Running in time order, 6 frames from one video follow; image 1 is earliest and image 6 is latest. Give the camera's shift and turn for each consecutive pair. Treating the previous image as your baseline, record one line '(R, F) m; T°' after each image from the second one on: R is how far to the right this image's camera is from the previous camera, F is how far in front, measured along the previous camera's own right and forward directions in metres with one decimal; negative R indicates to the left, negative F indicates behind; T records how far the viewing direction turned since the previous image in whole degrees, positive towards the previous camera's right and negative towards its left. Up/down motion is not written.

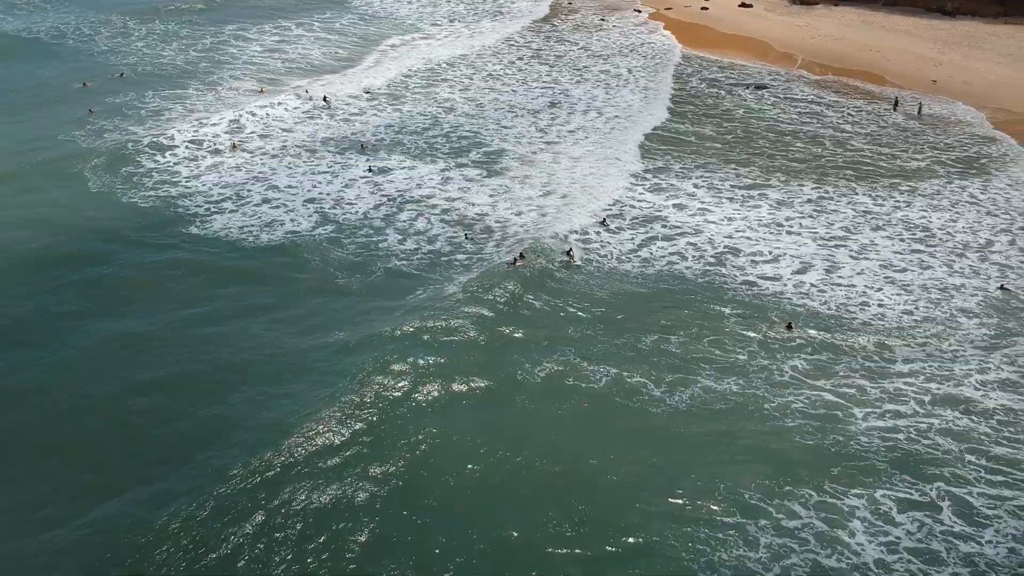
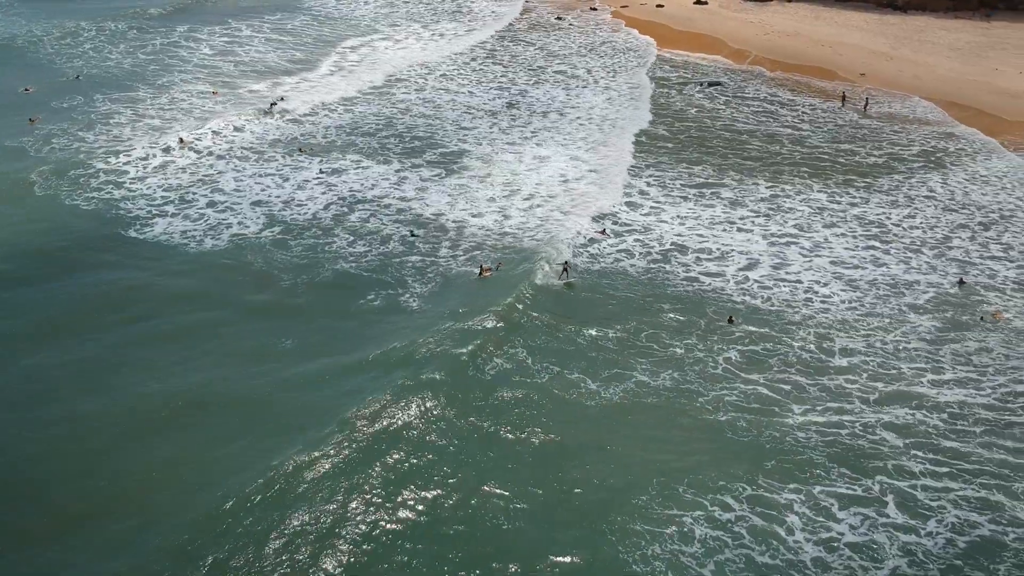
(+1.0, +0.1) m; 0°
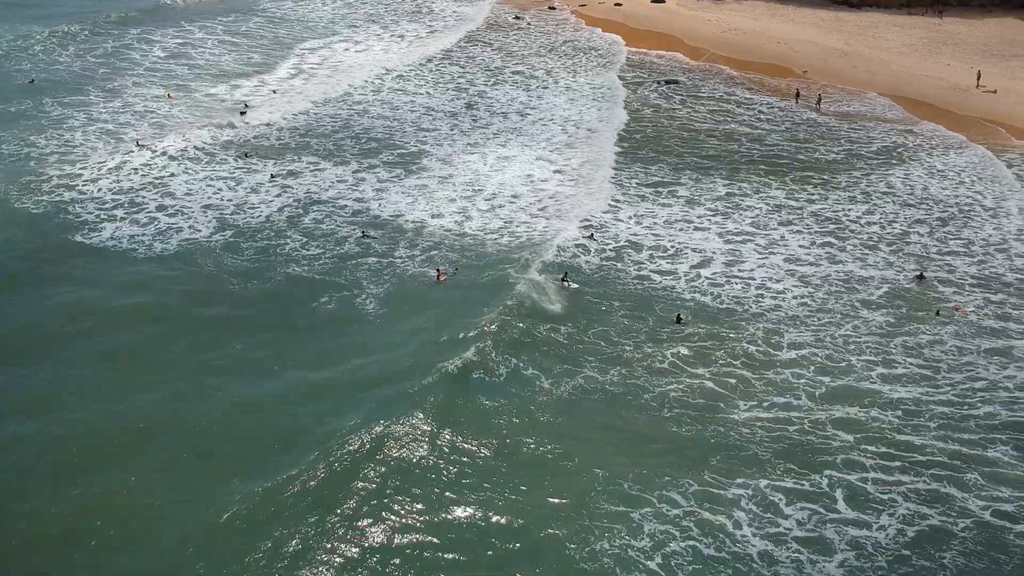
(+0.6, +0.1) m; +1°
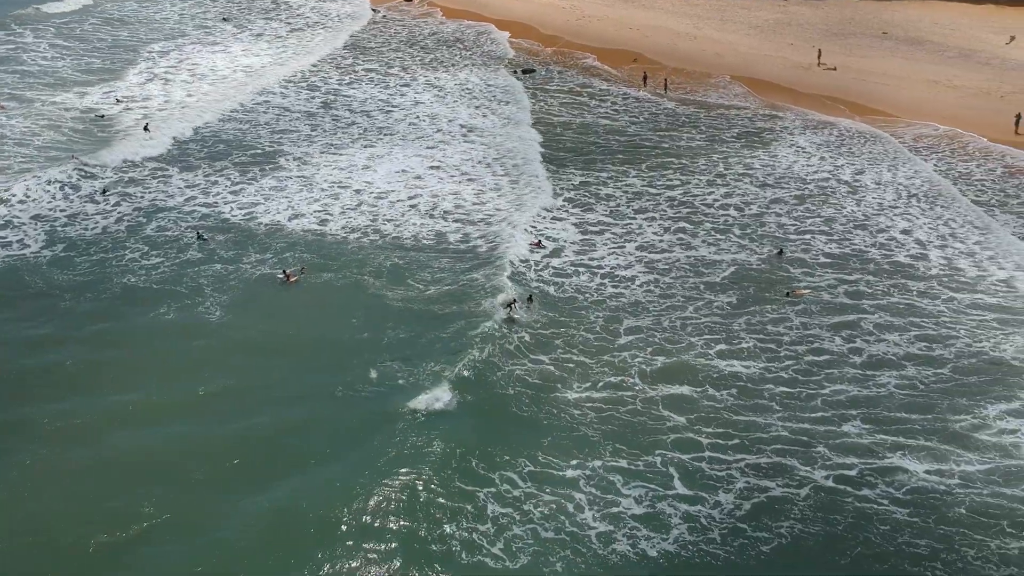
(+1.5, +0.2) m; +5°
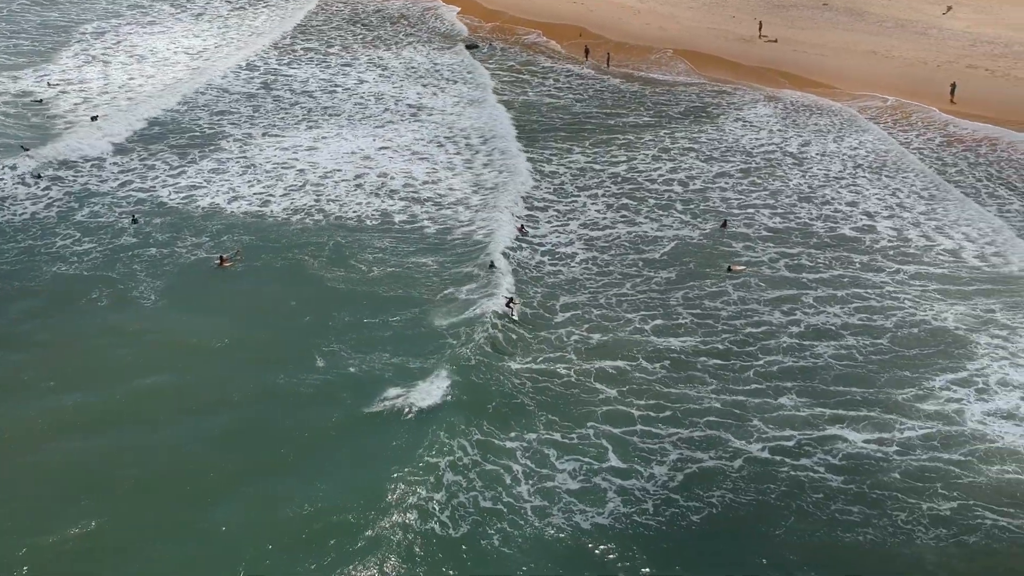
(+0.6, +0.1) m; +2°
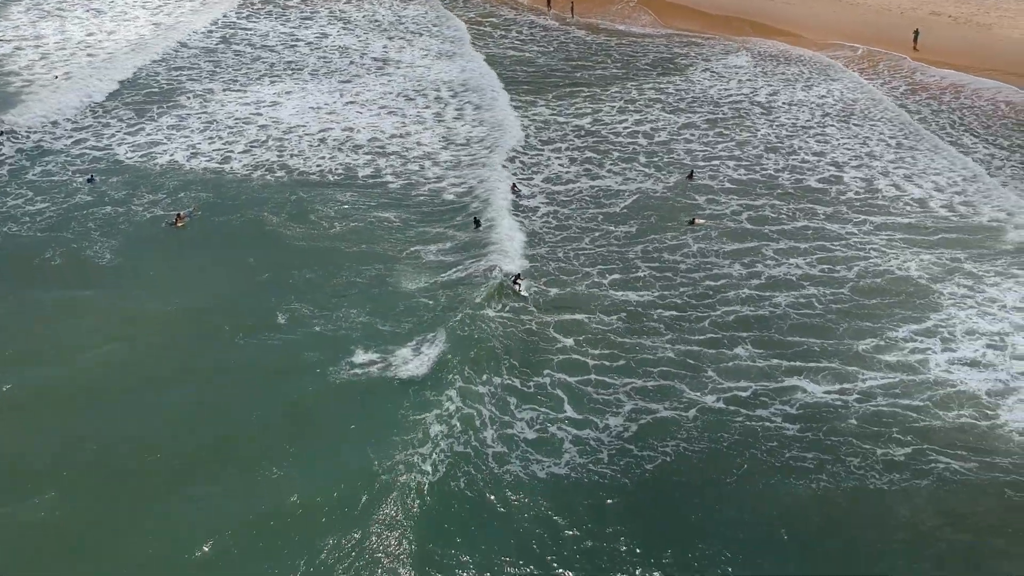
(+0.4, +0.1) m; +1°
